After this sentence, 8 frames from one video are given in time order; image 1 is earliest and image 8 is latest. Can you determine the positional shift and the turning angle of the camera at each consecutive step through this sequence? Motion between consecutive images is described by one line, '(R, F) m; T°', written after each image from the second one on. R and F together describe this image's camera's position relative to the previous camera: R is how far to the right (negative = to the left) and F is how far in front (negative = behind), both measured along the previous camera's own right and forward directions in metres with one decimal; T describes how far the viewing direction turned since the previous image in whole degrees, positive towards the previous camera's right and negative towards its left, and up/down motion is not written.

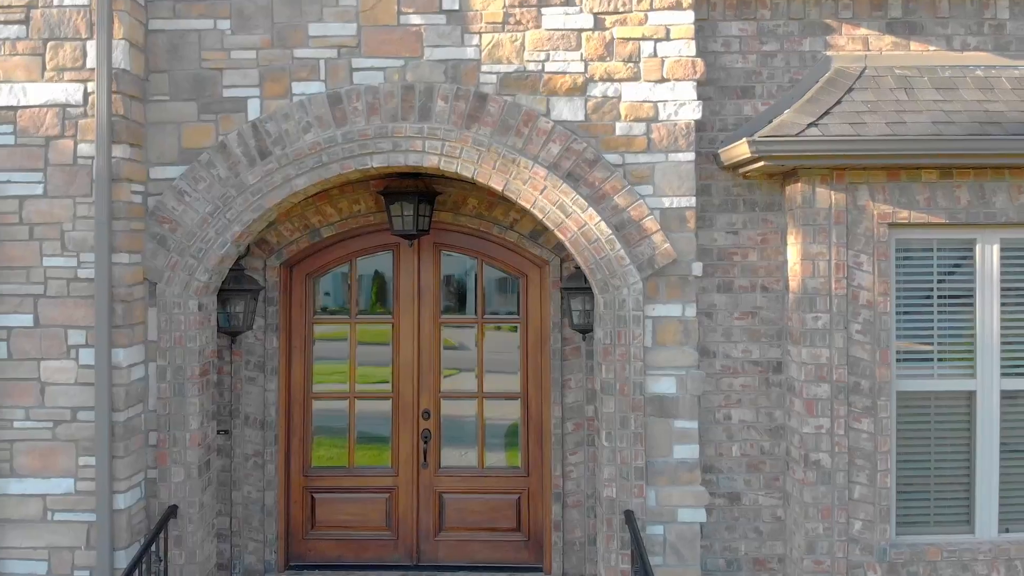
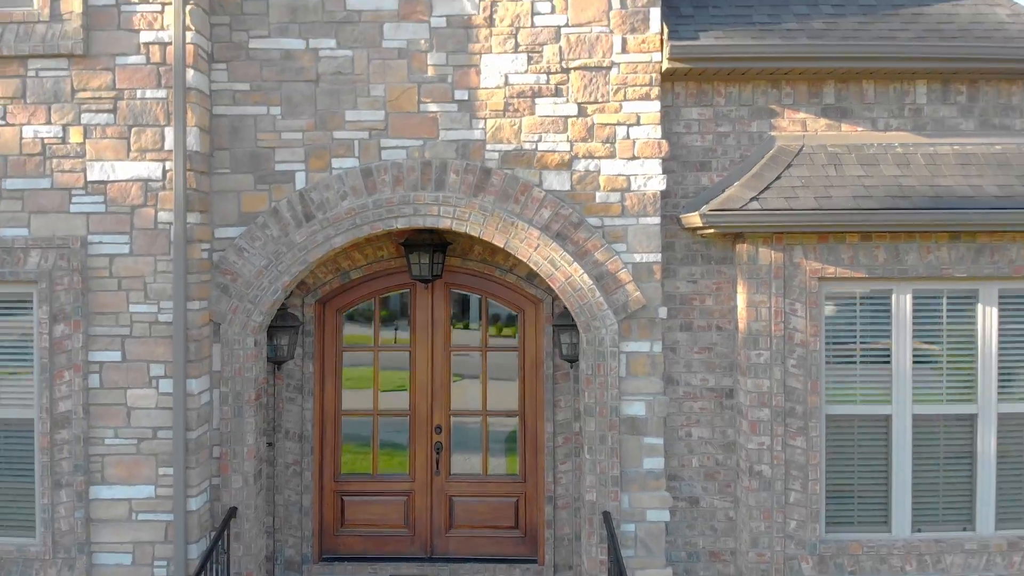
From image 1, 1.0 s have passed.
(0.0, -0.9) m; 0°
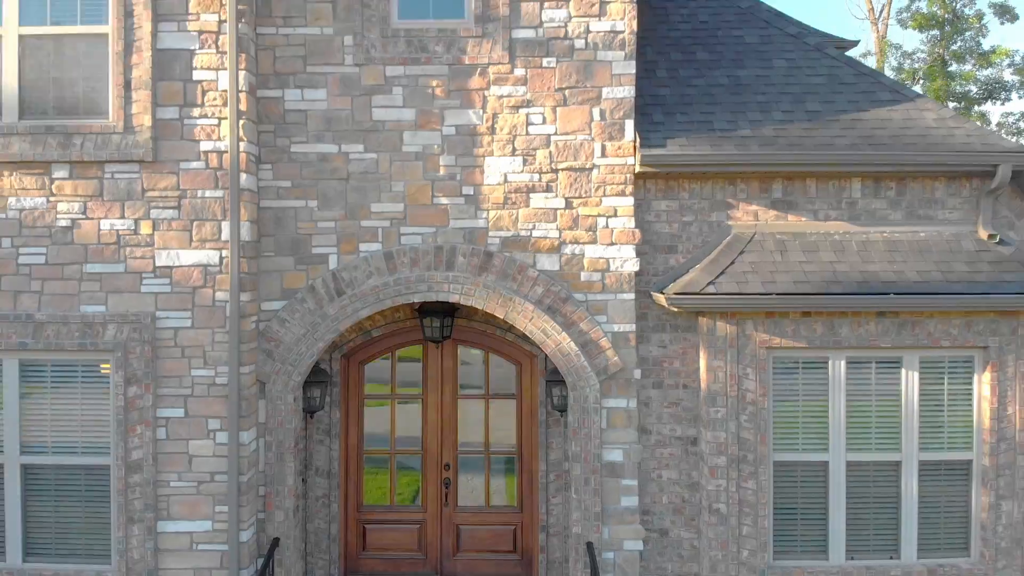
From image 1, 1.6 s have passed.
(0.0, -1.0) m; 0°
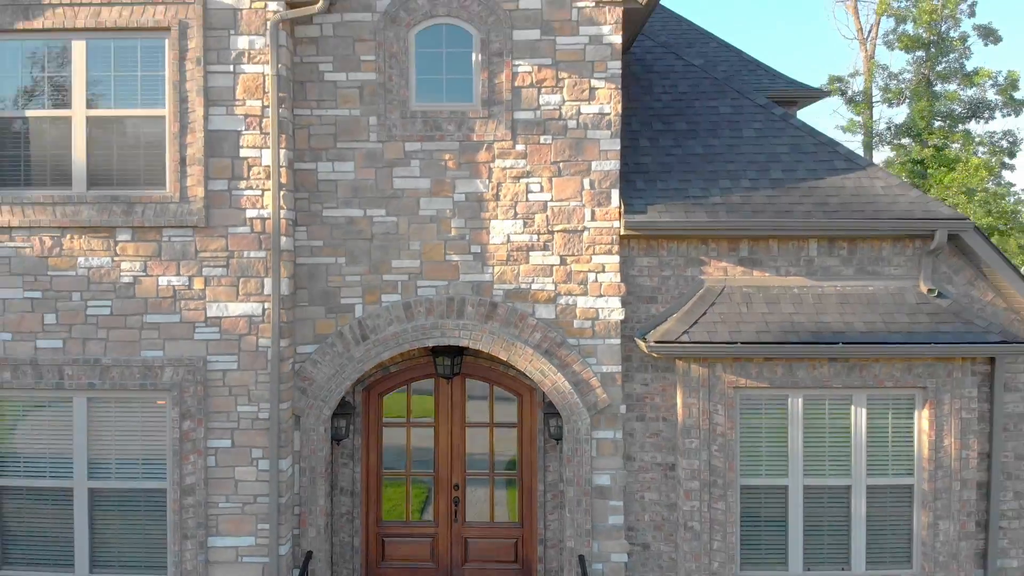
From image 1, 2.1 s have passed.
(0.0, -0.9) m; 0°
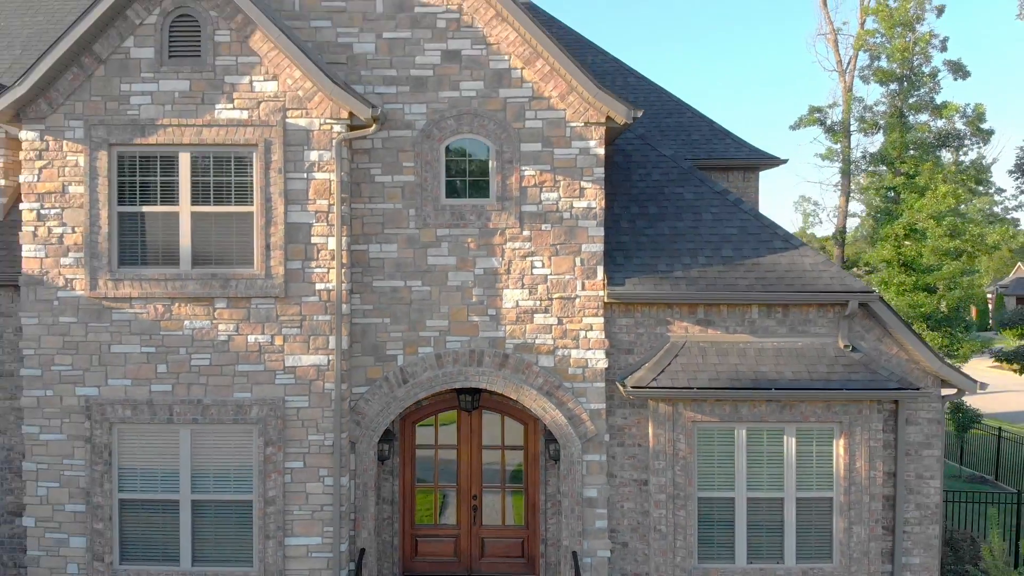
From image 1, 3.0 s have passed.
(-0.1, -2.0) m; 0°
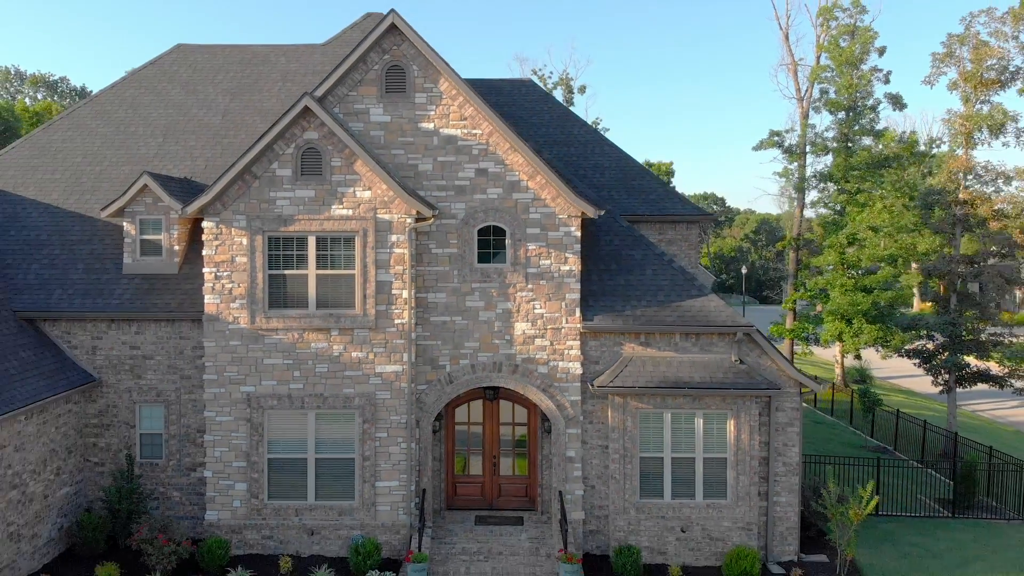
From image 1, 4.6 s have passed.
(-0.2, -5.0) m; 0°
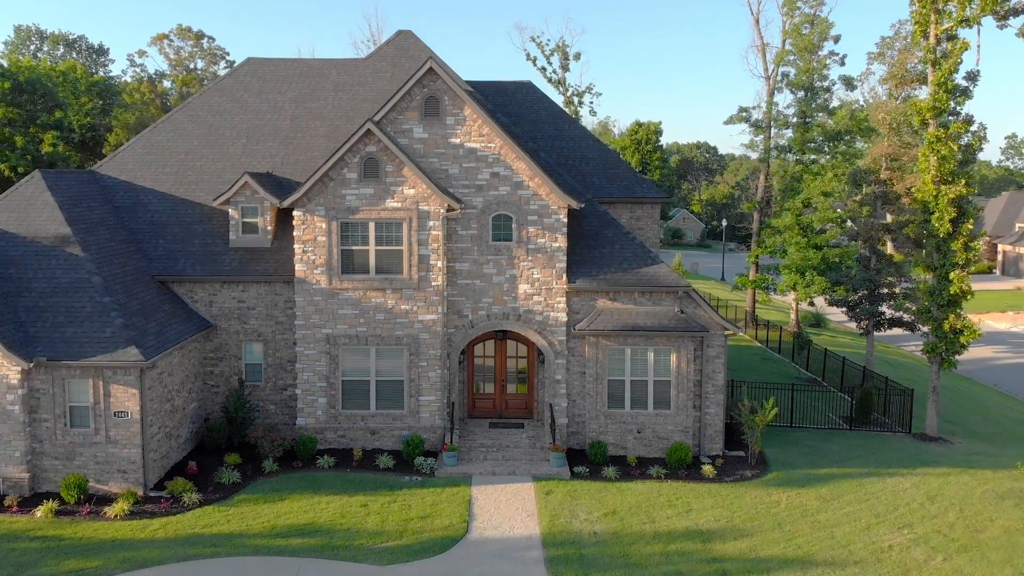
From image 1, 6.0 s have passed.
(-0.2, -5.4) m; 0°
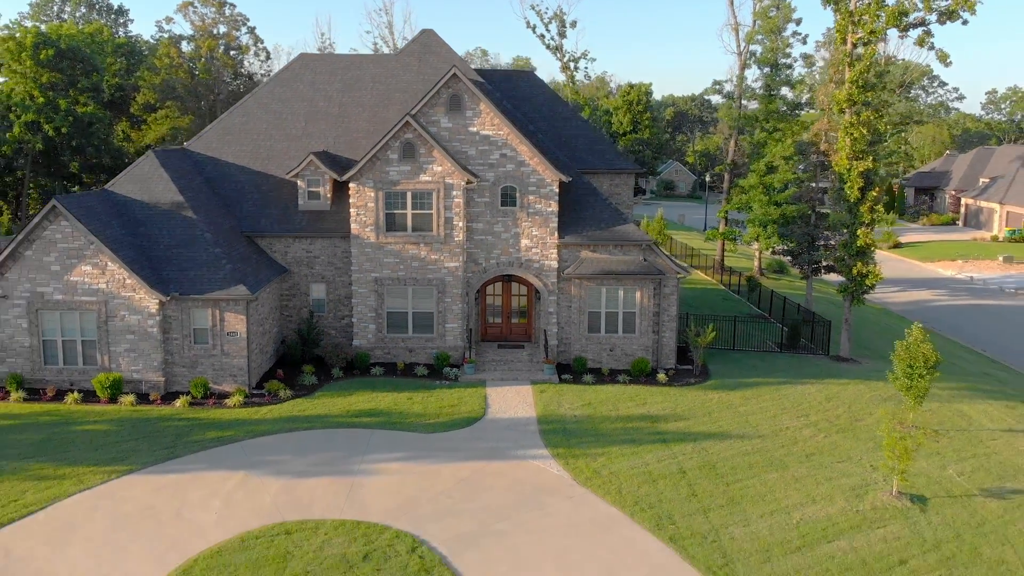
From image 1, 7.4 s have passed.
(-0.1, -6.3) m; 0°
